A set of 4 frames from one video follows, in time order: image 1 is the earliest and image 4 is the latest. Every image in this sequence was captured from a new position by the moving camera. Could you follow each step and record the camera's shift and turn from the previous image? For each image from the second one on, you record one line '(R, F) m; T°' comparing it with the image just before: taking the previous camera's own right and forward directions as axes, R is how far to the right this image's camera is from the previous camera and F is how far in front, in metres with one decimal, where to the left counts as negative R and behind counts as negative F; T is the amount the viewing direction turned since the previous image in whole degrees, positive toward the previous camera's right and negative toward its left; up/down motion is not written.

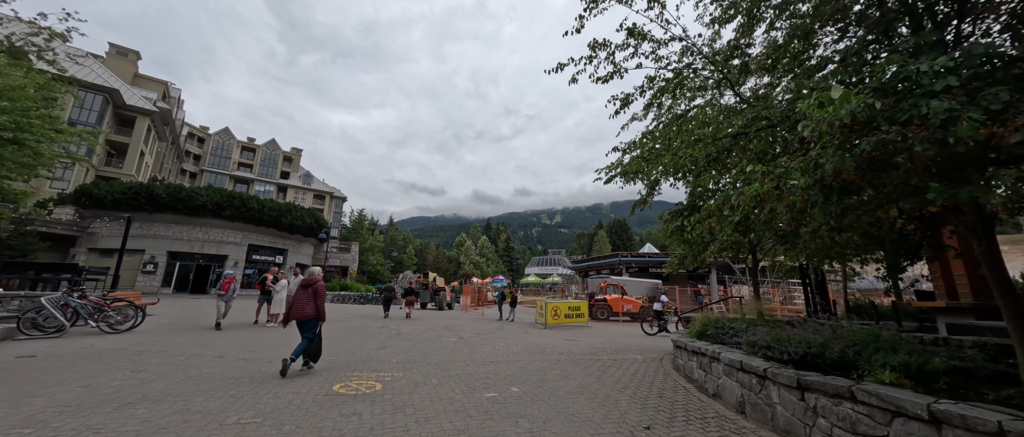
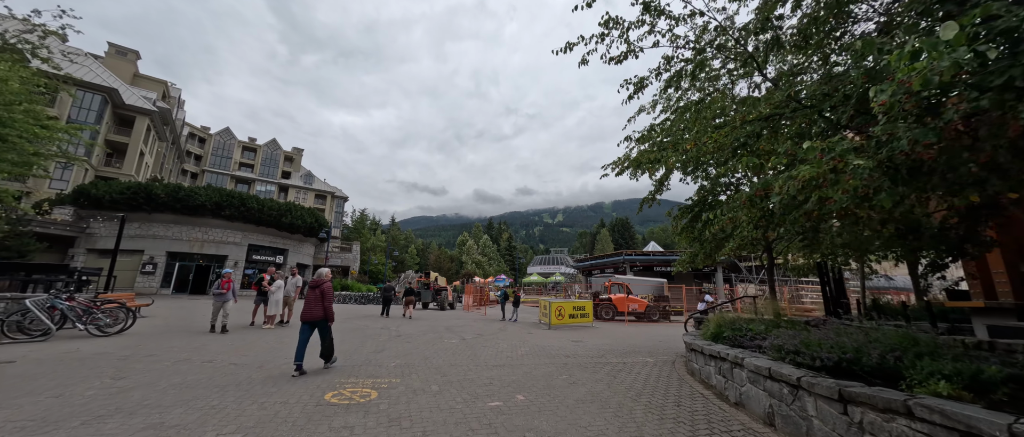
(0.0, +0.4) m; 0°
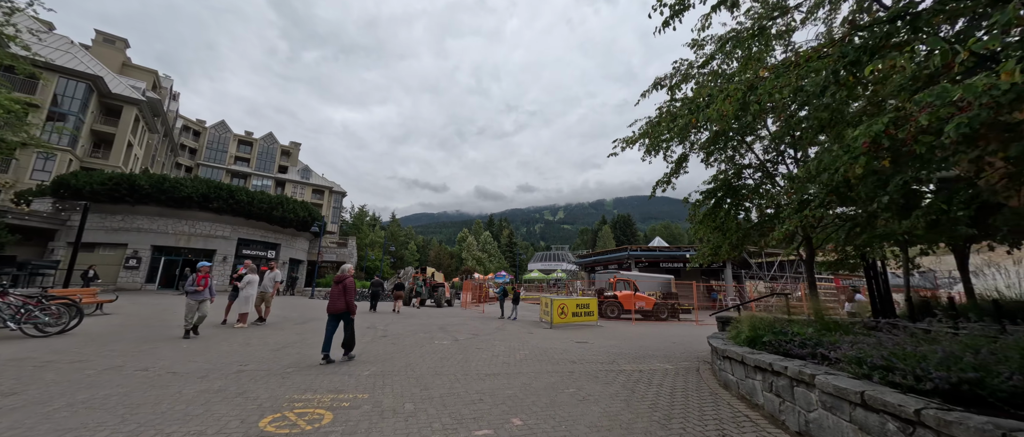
(+0.1, +1.1) m; 0°
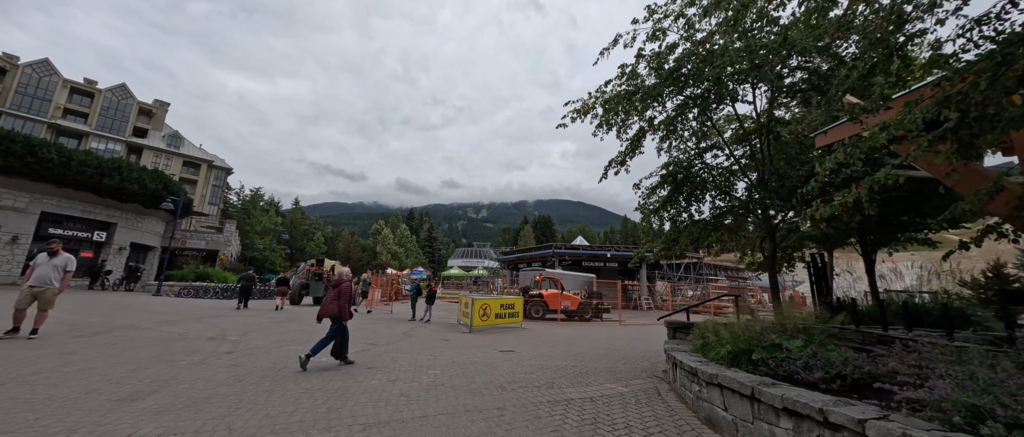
(+0.1, +2.1) m; +12°
